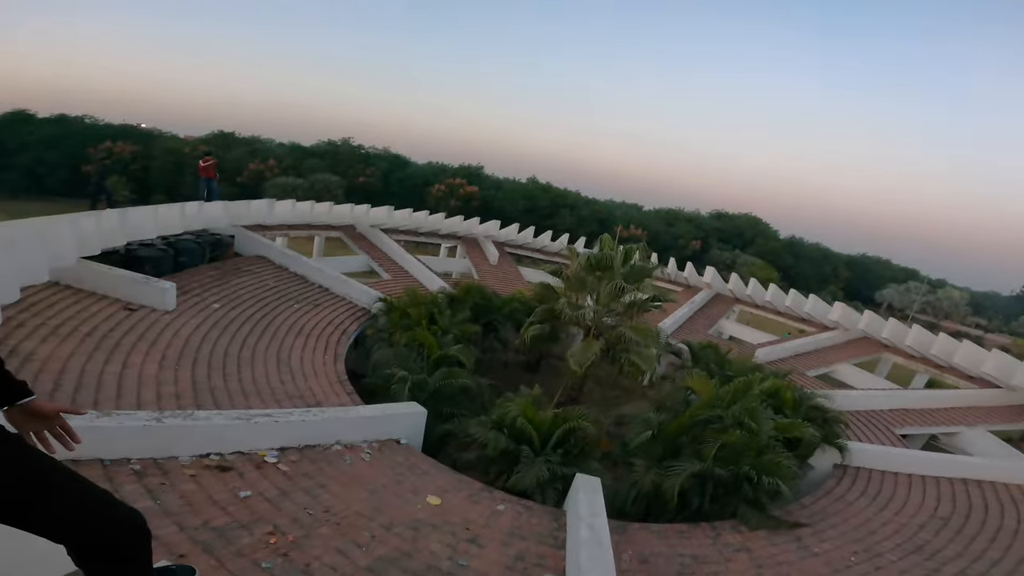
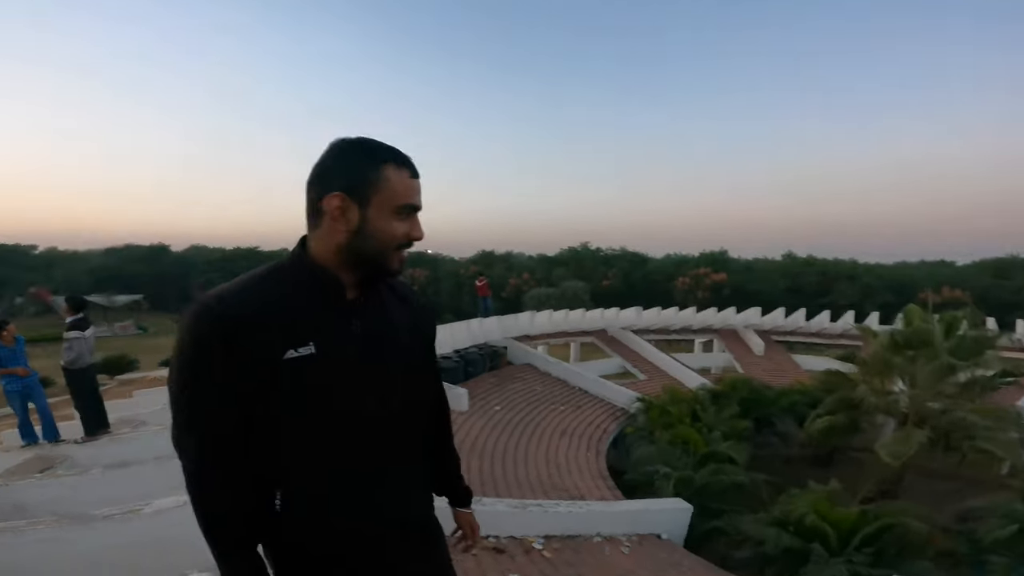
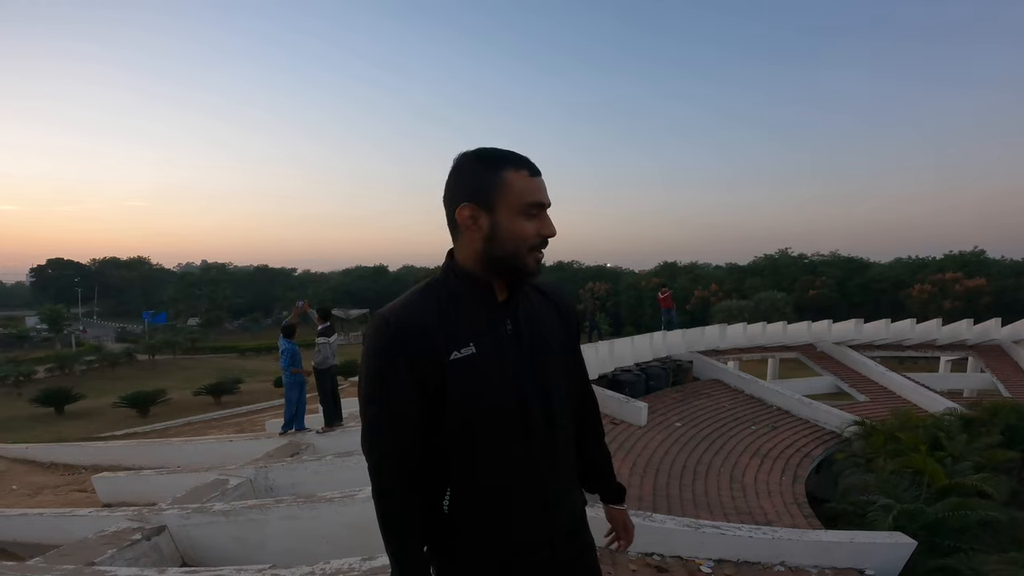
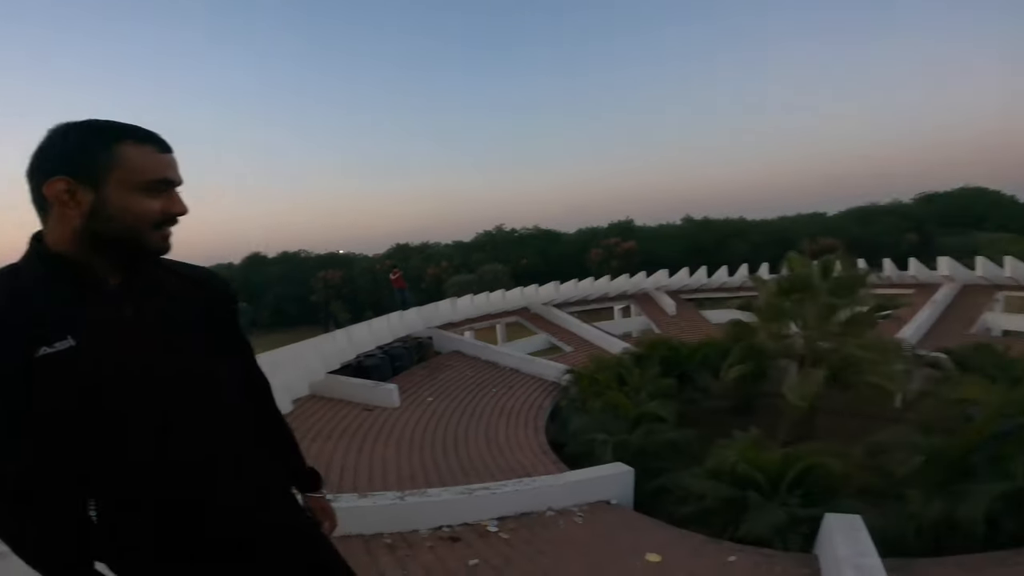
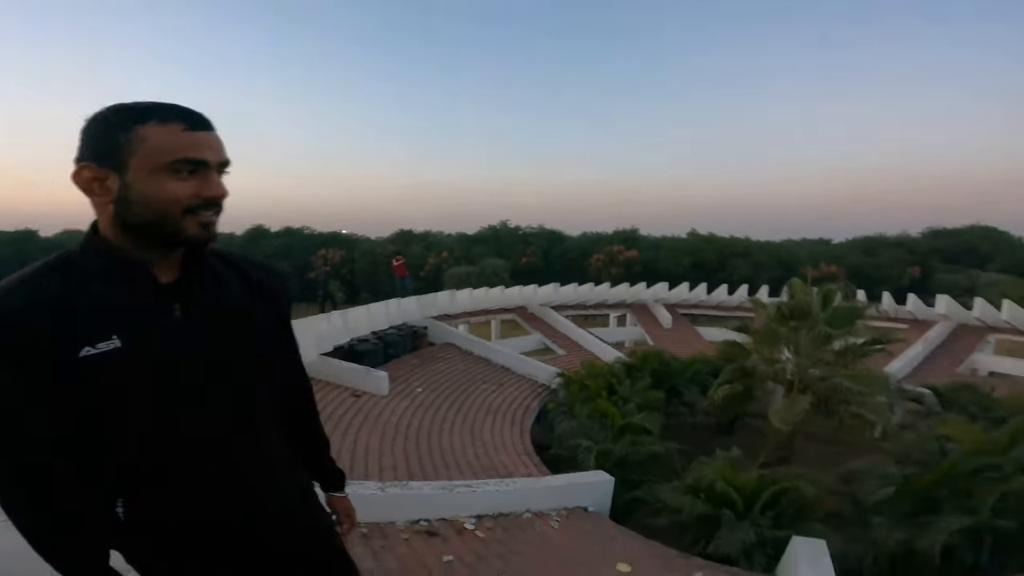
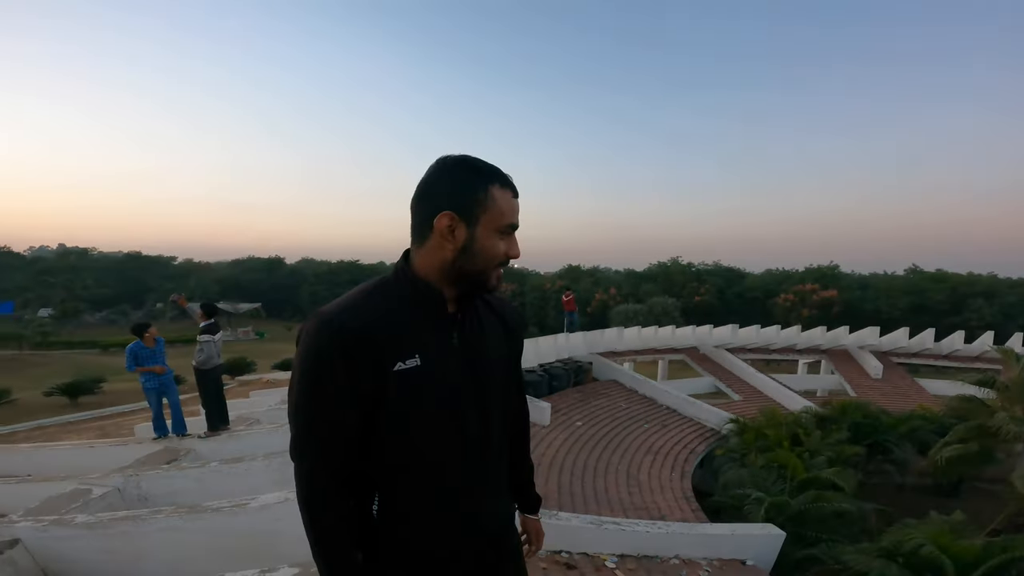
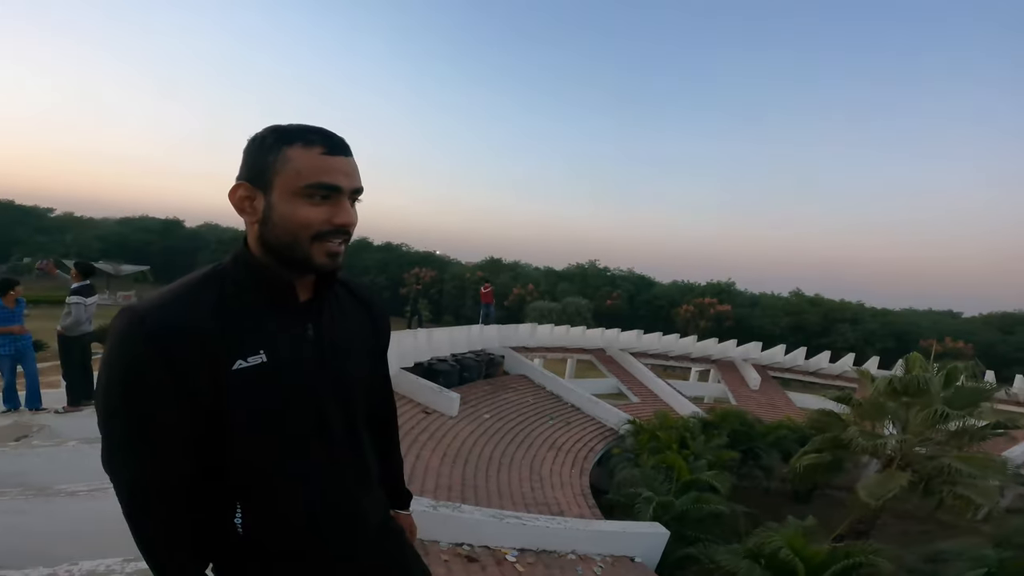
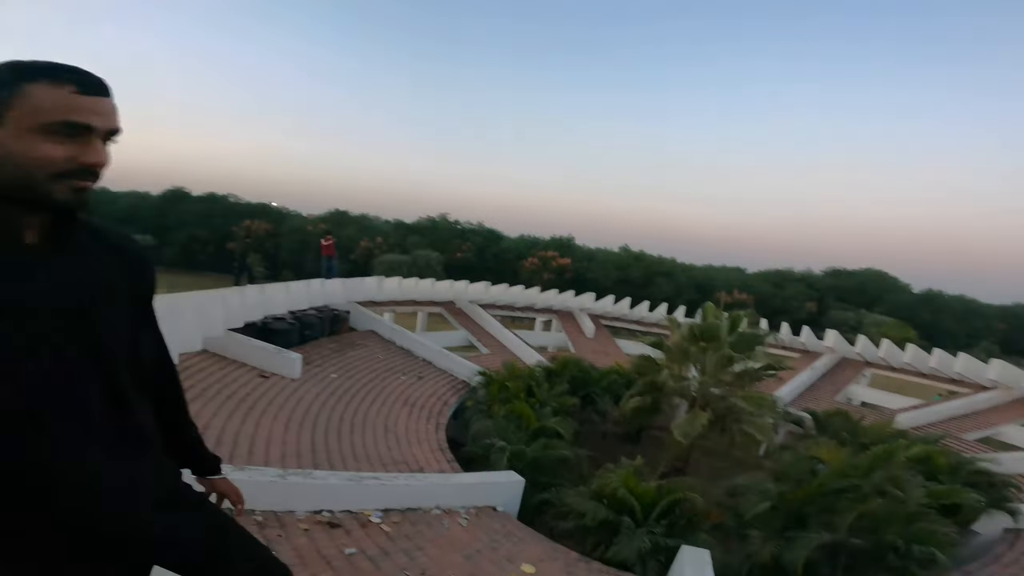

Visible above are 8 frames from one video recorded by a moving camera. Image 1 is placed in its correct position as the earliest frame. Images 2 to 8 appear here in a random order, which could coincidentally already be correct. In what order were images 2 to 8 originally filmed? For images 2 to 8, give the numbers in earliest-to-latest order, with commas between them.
8, 7, 5, 2, 6, 3, 4
